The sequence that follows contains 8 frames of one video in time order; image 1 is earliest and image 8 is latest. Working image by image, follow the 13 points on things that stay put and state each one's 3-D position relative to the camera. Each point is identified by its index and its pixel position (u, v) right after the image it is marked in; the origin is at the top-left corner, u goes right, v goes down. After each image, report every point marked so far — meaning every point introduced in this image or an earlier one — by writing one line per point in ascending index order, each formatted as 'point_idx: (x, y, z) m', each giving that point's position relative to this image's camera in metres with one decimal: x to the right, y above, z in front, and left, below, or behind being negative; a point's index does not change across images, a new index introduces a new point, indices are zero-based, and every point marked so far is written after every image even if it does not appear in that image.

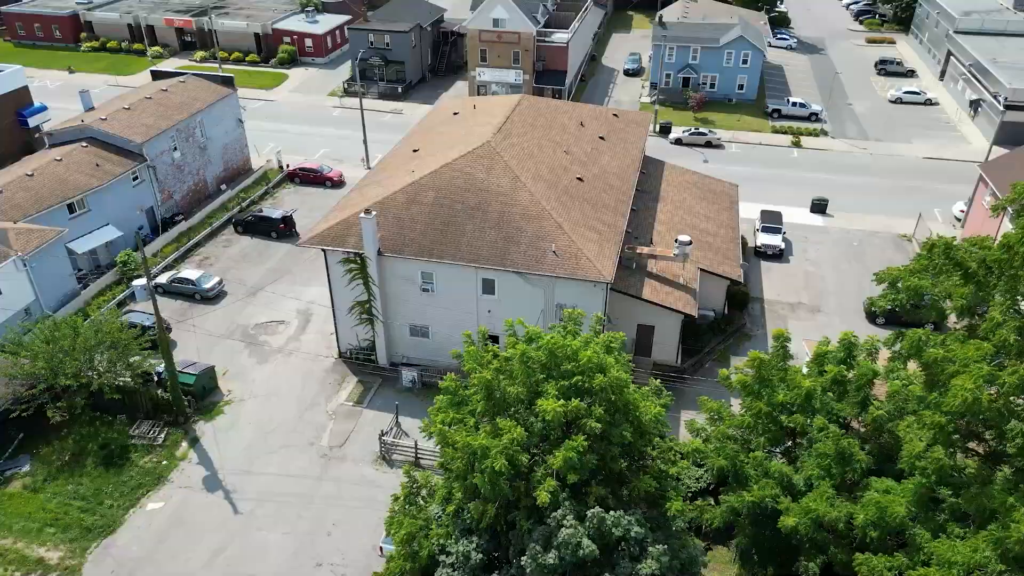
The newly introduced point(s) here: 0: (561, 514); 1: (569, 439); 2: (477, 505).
0: (+1.0, -4.6, +15.2) m
1: (+1.2, -3.1, +15.4) m
2: (-0.8, -4.7, +16.5) m
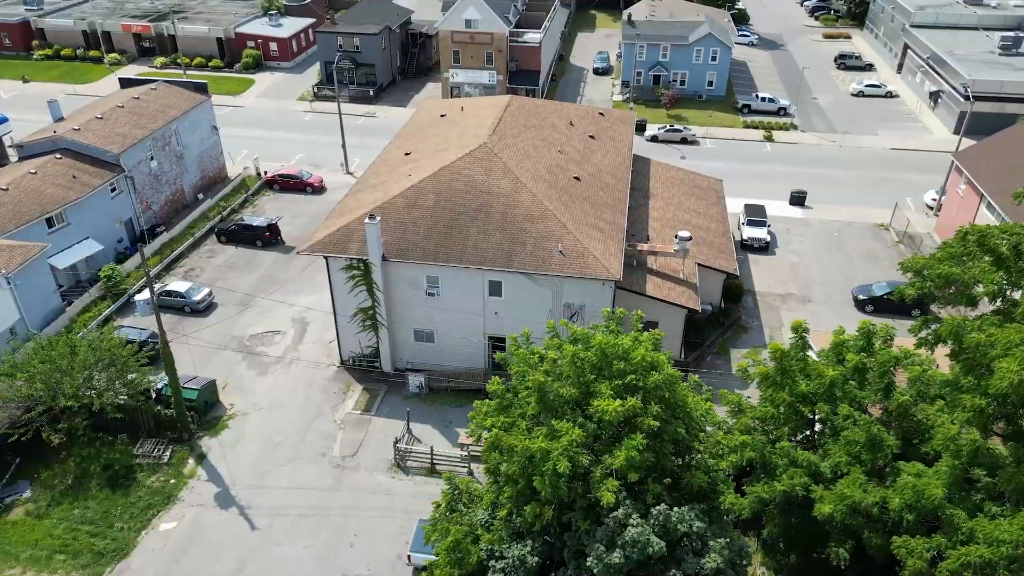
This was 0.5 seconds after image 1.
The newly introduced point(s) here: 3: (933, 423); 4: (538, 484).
0: (+2.3, -4.6, +15.2) m
1: (+2.4, -3.1, +15.4) m
2: (+0.4, -4.8, +16.5) m
3: (+11.1, -3.6, +19.4) m
4: (+0.5, -4.0, +15.2) m
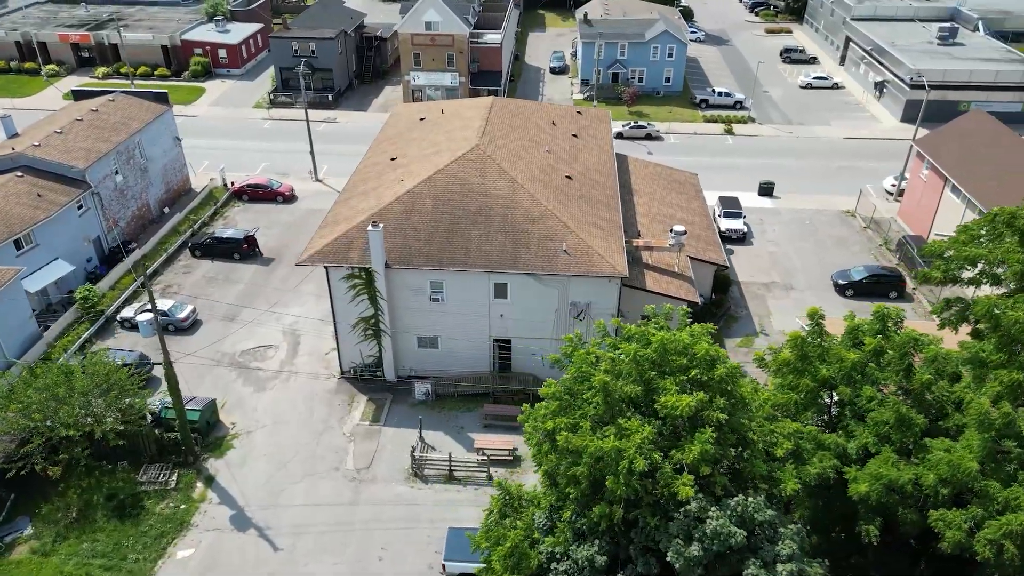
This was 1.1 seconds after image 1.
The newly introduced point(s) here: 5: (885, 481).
0: (+3.8, -4.5, +15.4) m
1: (+3.9, -3.0, +15.6) m
2: (+1.9, -4.8, +16.5) m
3: (+12.2, -3.1, +20.3) m
4: (+2.1, -4.0, +15.2) m
5: (+9.7, -5.0, +19.6) m
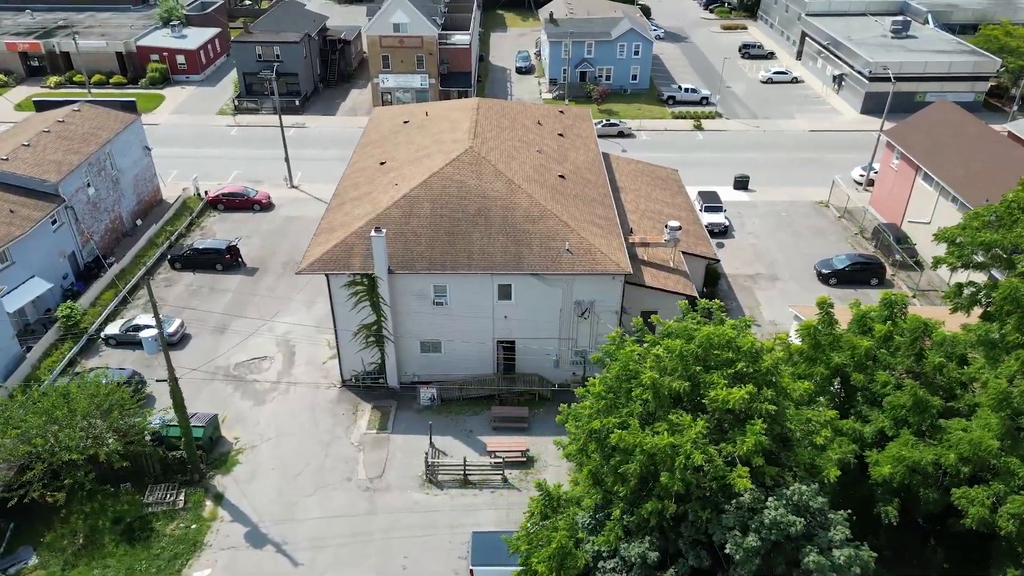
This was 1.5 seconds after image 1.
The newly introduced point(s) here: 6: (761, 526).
0: (+5.0, -4.4, +15.6) m
1: (+5.0, -2.9, +15.9) m
2: (+3.0, -4.7, +16.6) m
3: (+13.0, -2.7, +21.0) m
4: (+3.2, -3.9, +15.4) m
5: (+10.6, -4.7, +20.2) m
6: (+5.0, -4.8, +15.2) m
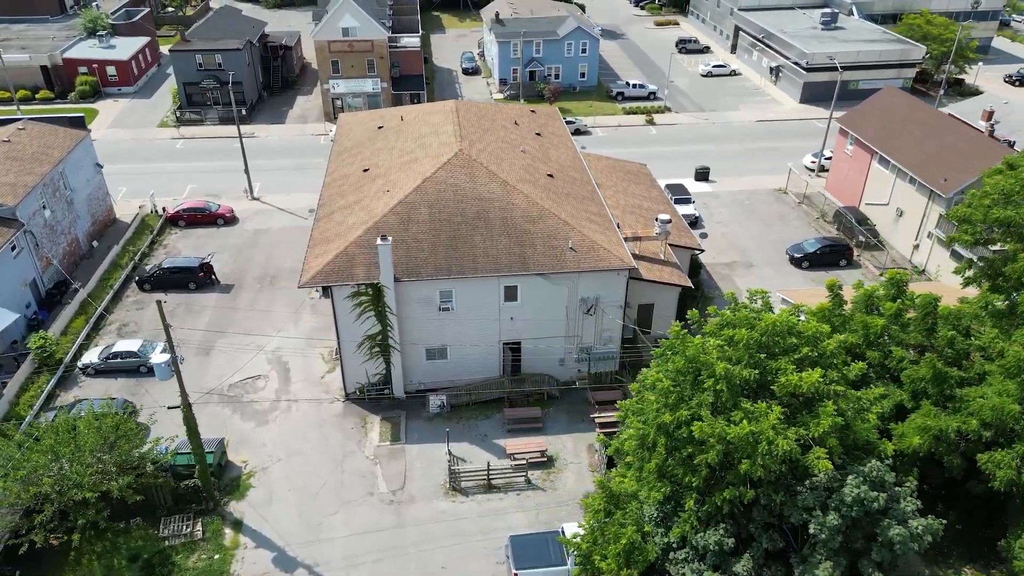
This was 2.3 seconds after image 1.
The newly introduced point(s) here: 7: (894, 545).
0: (+6.8, -4.1, +16.1) m
1: (+6.6, -2.6, +16.3) m
2: (+4.7, -4.6, +16.9) m
3: (+14.2, -1.9, +22.2) m
4: (+5.0, -3.7, +15.7) m
5: (+11.9, -4.1, +21.2) m
6: (+6.9, -4.5, +15.7) m
7: (+8.0, -5.4, +15.7) m
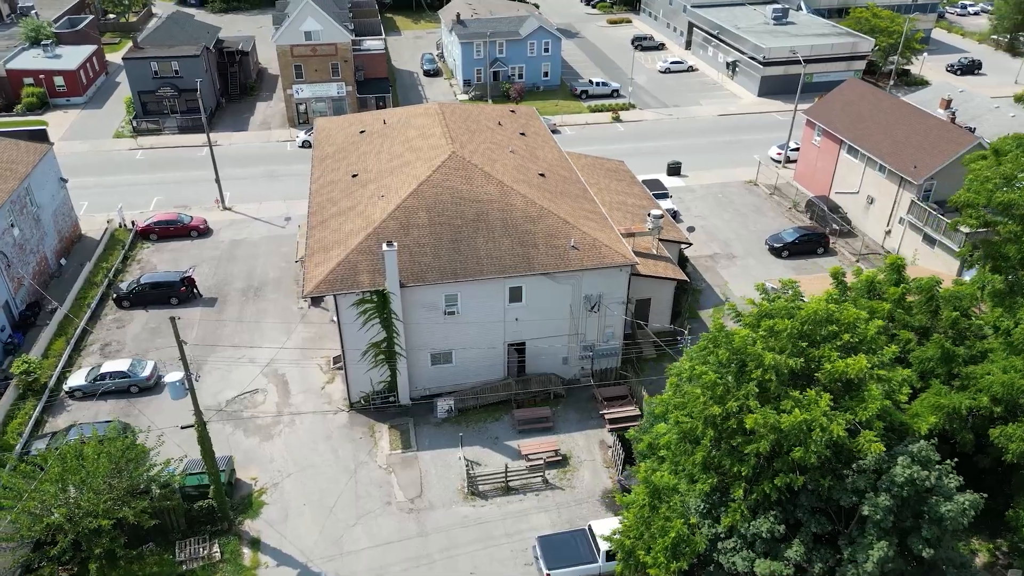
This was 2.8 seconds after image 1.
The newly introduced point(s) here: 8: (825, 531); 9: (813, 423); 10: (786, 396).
0: (+8.0, -3.8, +16.6) m
1: (+7.8, -2.3, +16.8) m
2: (+5.9, -4.4, +17.2) m
3: (+14.9, -1.4, +23.2) m
4: (+6.3, -3.5, +16.0) m
5: (+12.8, -3.6, +22.0) m
6: (+8.2, -4.2, +16.2) m
7: (+9.3, -5.0, +16.3) m
8: (+7.2, -5.6, +17.3) m
9: (+6.4, -2.9, +16.1) m
10: (+6.1, -2.4, +16.8) m
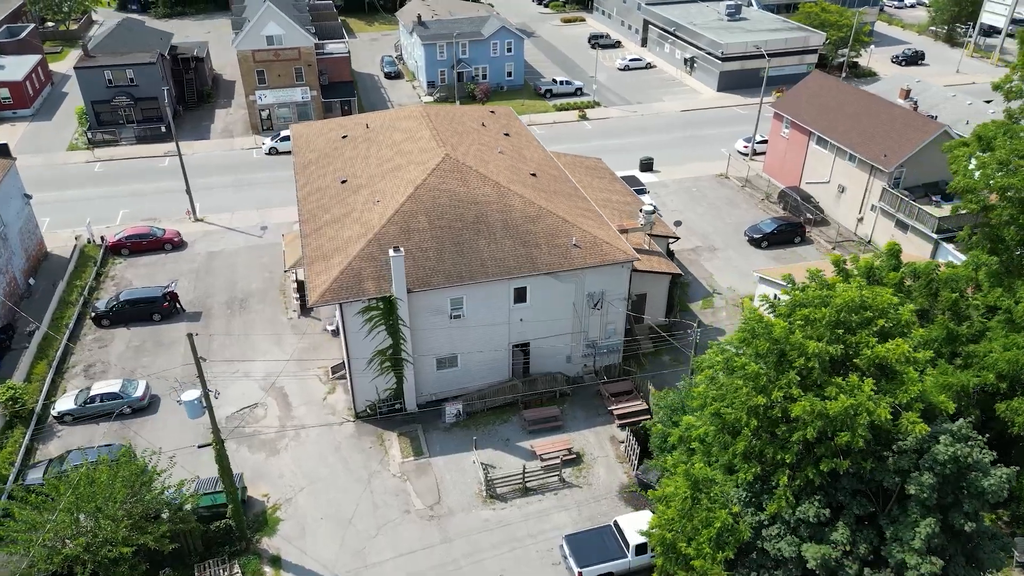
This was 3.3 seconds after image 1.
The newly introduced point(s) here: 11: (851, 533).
0: (+9.2, -3.4, +17.1) m
1: (+8.9, -2.0, +17.3) m
2: (+7.1, -4.1, +17.6) m
3: (+15.5, -0.8, +24.2) m
4: (+7.5, -3.3, +16.5) m
5: (+13.6, -3.1, +22.8) m
6: (+9.4, -3.9, +16.7) m
7: (+10.6, -4.6, +16.9) m
8: (+8.4, -5.3, +17.8) m
9: (+7.6, -2.6, +16.6) m
10: (+7.2, -2.1, +17.2) m
11: (+7.9, -5.7, +17.5) m
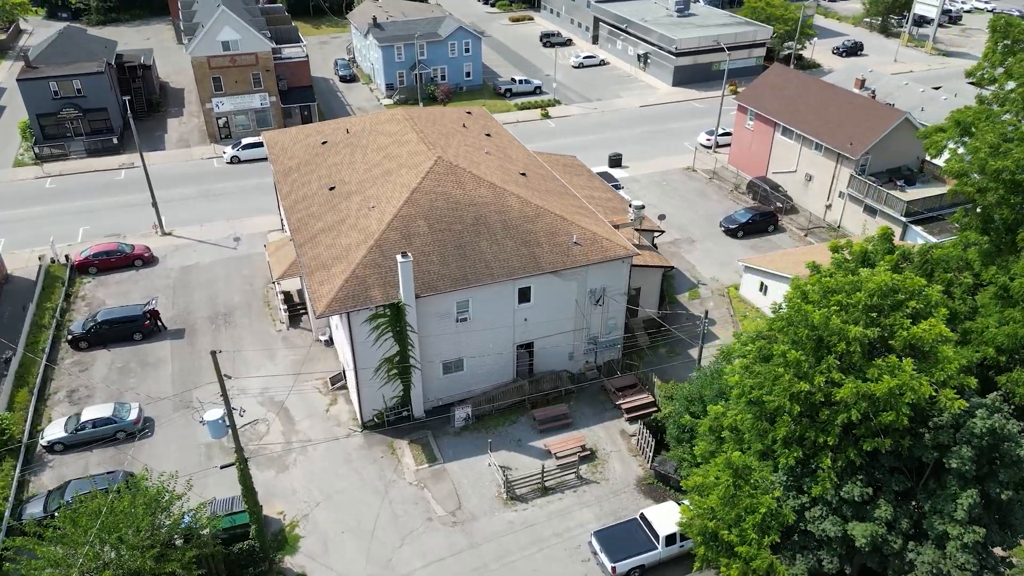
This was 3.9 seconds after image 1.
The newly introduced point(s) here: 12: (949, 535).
0: (+10.4, -3.0, +17.8) m
1: (+10.0, -1.6, +18.0) m
2: (+8.3, -3.8, +18.1) m
3: (+16.0, 0.0, +25.3) m
4: (+8.8, -2.9, +17.0) m
5: (+14.3, -2.4, +23.9) m
6: (+10.7, -3.4, +17.5) m
7: (+11.8, -4.1, +17.7) m
8: (+9.7, -4.9, +18.5) m
9: (+8.8, -2.3, +17.1) m
10: (+8.4, -1.8, +17.8) m
11: (+9.2, -5.3, +18.1) m
12: (+10.1, -5.7, +17.4) m
